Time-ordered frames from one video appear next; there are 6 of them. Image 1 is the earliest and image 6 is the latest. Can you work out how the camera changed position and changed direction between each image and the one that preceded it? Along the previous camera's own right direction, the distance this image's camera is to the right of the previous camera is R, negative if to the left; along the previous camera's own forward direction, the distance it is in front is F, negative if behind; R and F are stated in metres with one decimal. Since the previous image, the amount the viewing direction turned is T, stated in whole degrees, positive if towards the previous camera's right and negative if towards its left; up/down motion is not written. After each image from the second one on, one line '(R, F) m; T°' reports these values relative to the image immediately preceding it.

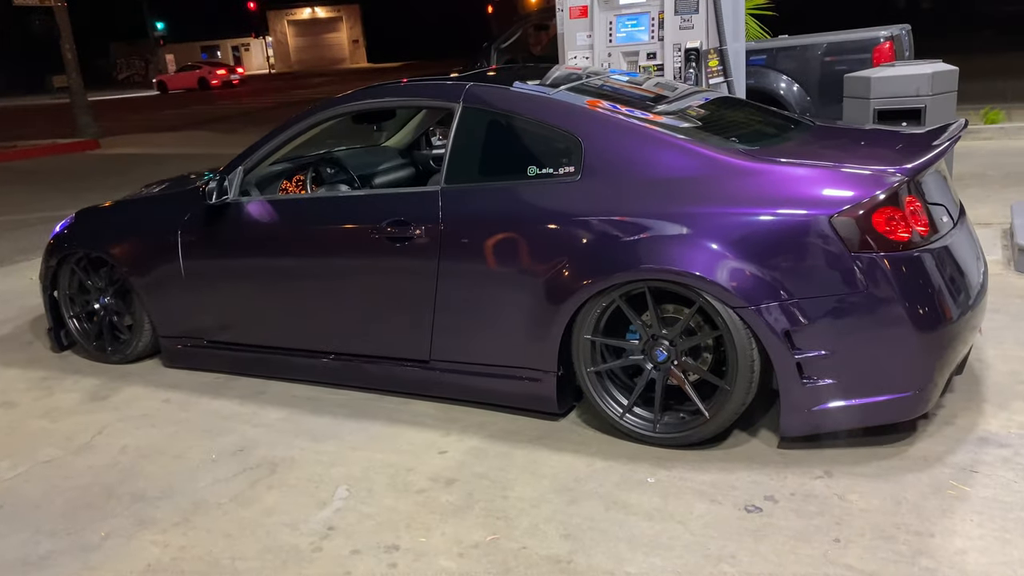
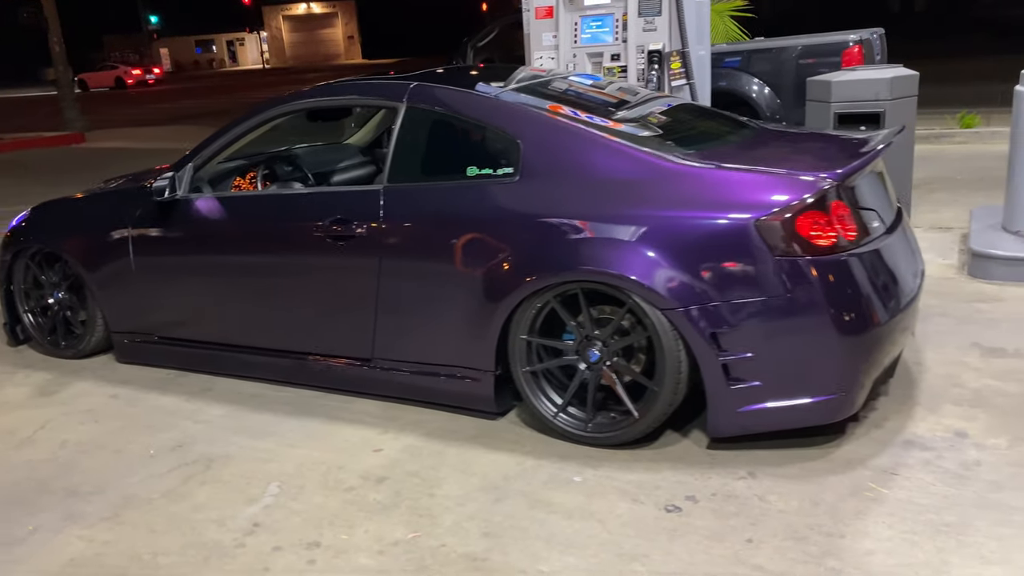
(+0.2, 0.0) m; 0°
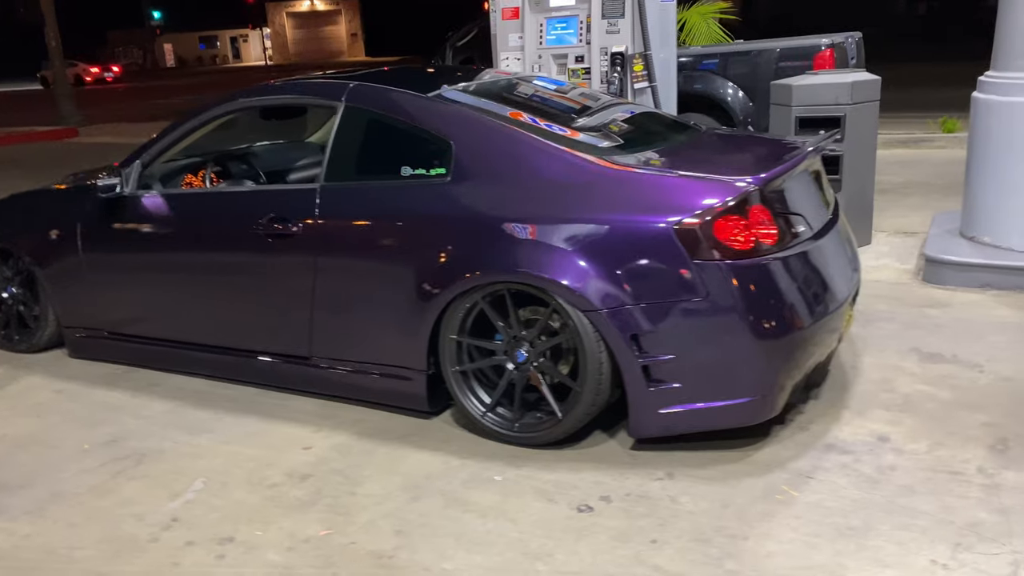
(+0.3, 0.0) m; 0°
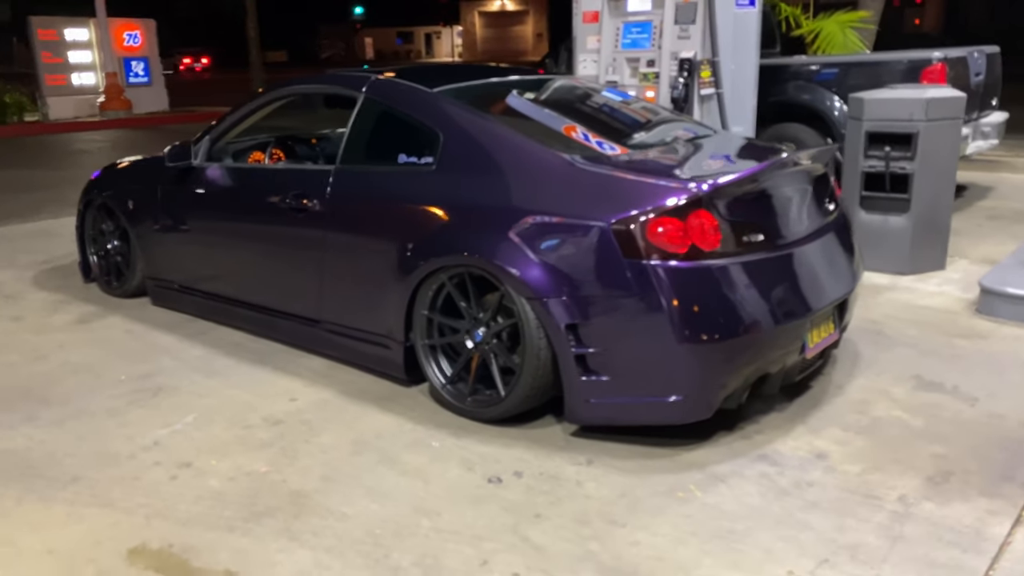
(+0.9, -0.1) m; -11°
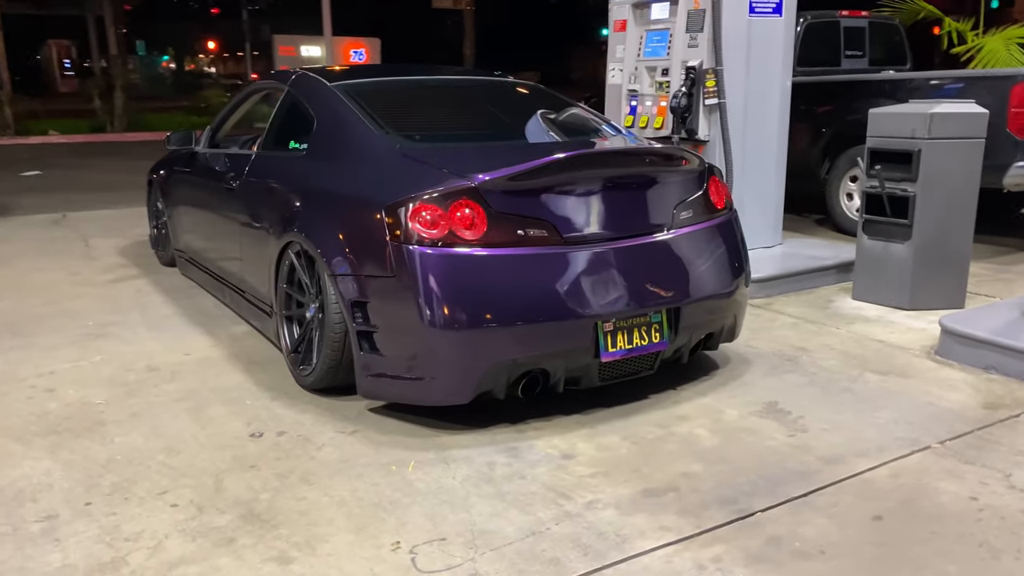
(+1.8, +0.1) m; -16°
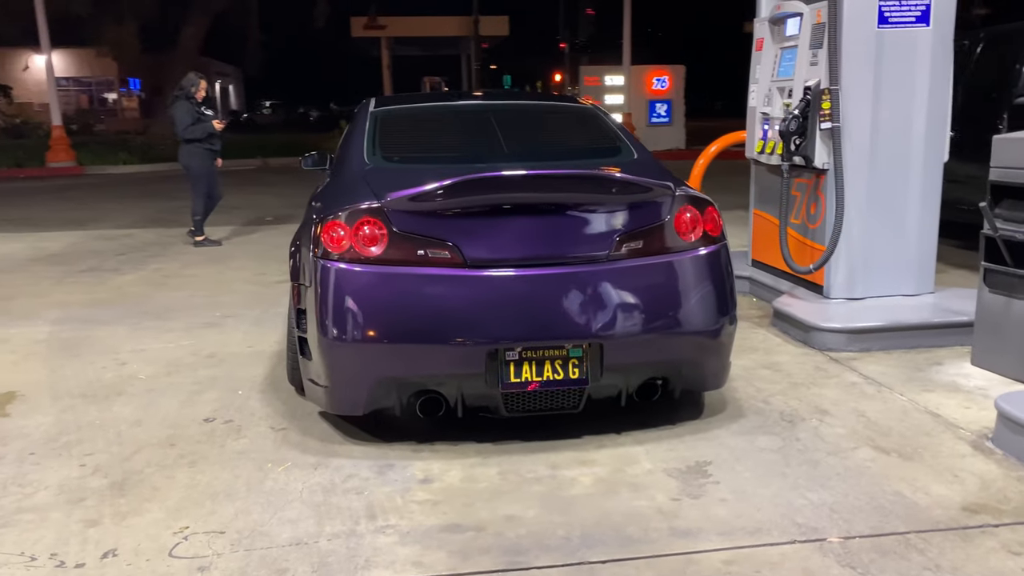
(+1.7, +0.4) m; -23°
